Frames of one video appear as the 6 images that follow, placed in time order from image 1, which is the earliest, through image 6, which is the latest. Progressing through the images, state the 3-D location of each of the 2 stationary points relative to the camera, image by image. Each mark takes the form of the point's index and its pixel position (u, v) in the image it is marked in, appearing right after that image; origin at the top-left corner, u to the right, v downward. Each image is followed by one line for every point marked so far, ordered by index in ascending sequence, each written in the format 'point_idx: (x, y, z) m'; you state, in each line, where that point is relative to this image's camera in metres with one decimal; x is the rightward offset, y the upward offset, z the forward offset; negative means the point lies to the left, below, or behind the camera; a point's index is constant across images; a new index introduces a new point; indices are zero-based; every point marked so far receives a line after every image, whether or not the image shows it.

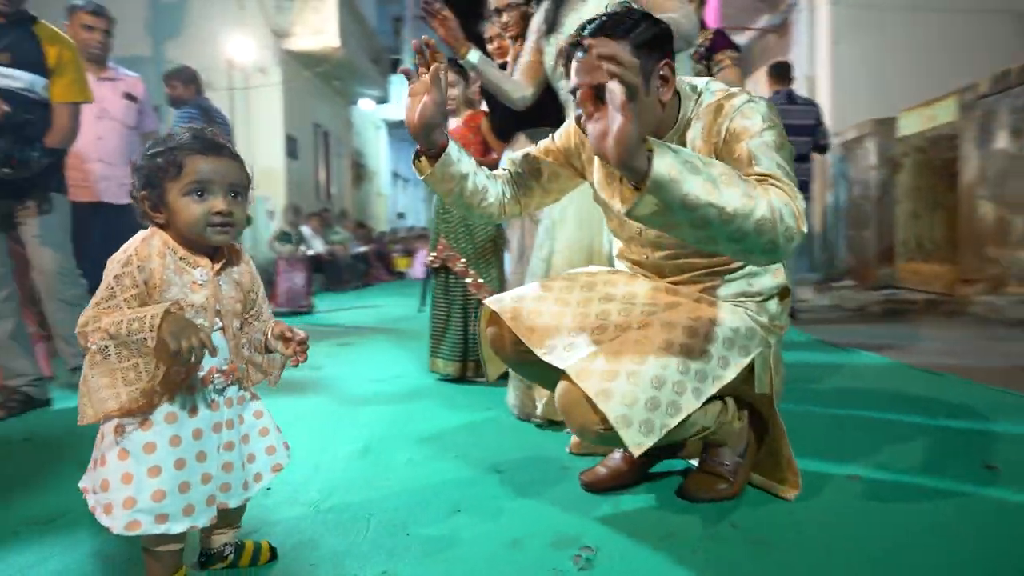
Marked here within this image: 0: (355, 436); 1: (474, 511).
0: (-0.8, -0.7, +3.5) m
1: (-0.2, -0.8, +2.7) m
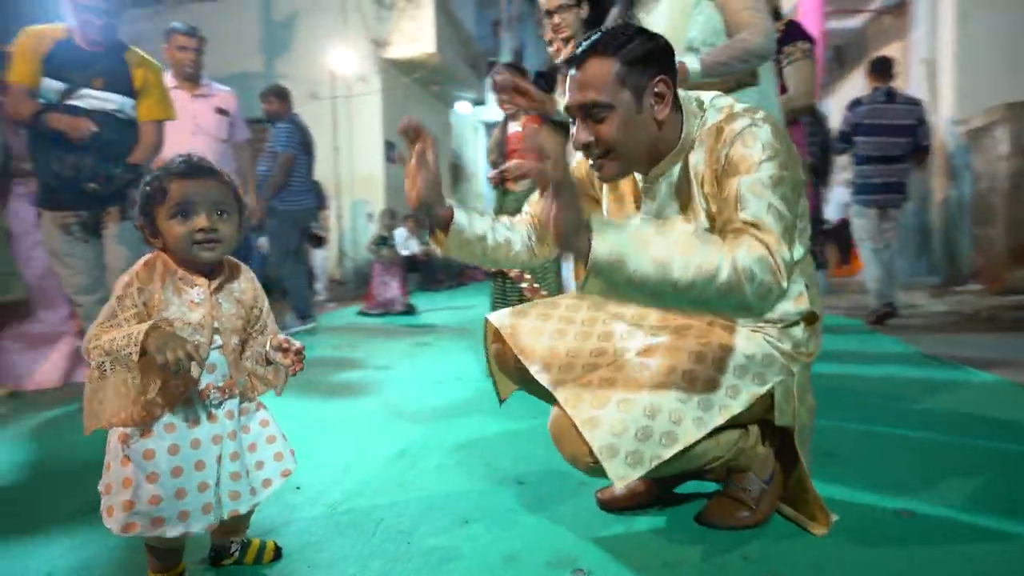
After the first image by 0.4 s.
0: (-0.6, -0.8, +3.7) m
1: (-0.1, -0.9, +2.7) m
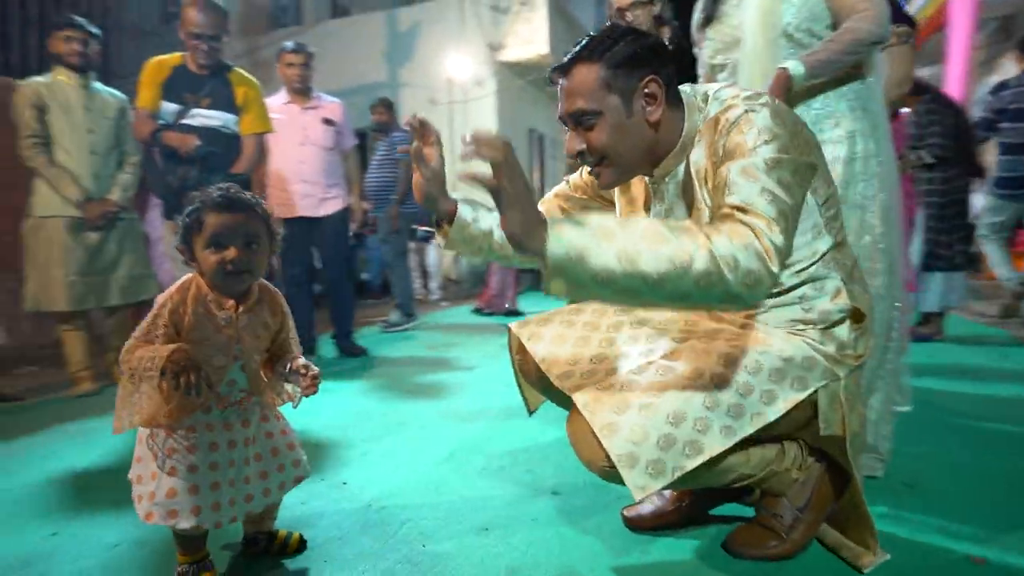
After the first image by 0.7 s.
0: (-0.3, -0.8, +3.8) m
1: (0.0, -0.9, +2.8) m
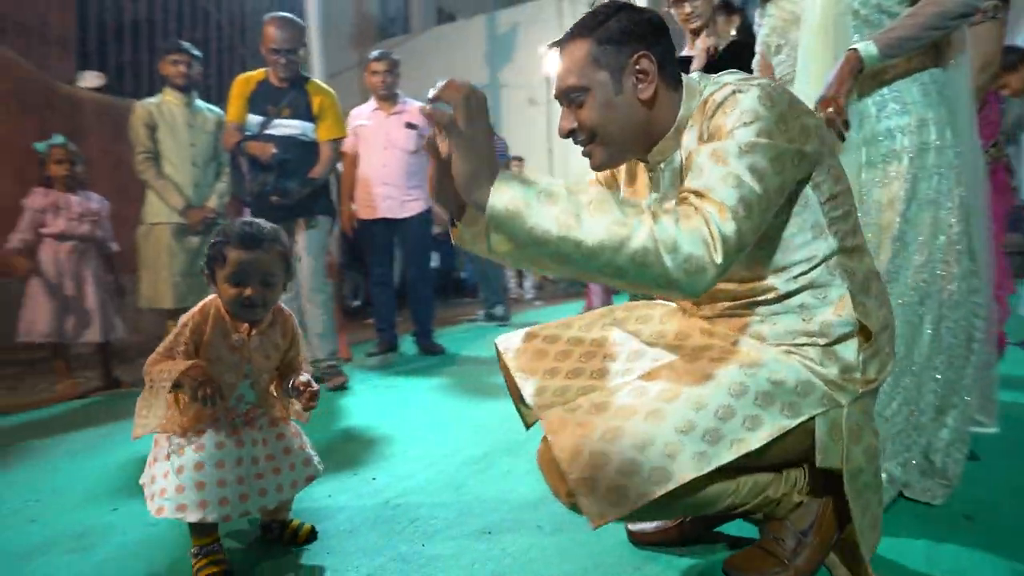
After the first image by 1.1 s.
0: (-0.1, -0.8, +3.8) m
1: (0.0, -1.0, +2.8) m
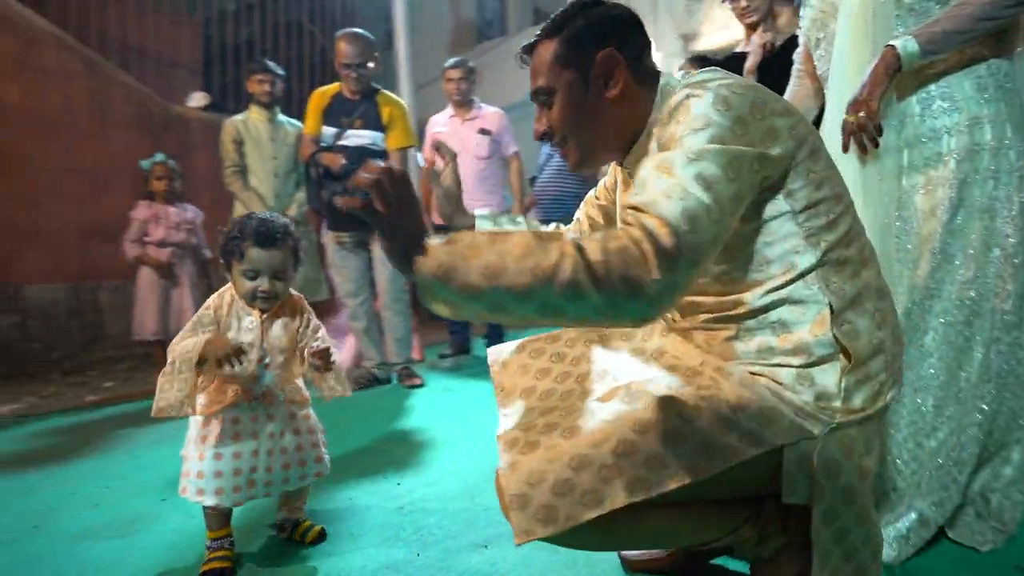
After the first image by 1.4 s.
0: (0.0, -0.9, +3.8) m
1: (-0.1, -1.0, +2.8) m
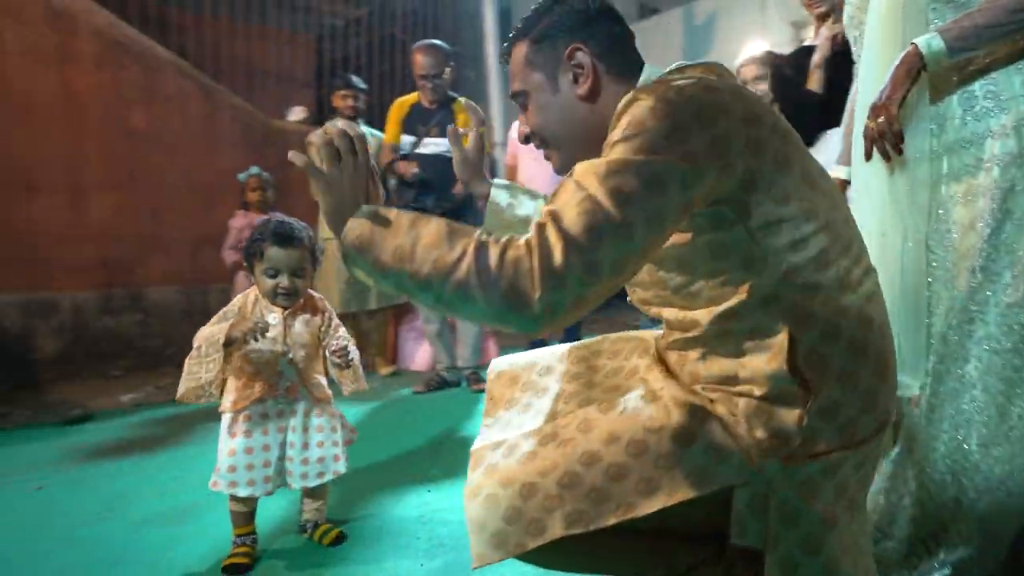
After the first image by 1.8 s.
0: (+0.2, -0.9, +3.8) m
1: (-0.1, -1.1, +2.8) m
